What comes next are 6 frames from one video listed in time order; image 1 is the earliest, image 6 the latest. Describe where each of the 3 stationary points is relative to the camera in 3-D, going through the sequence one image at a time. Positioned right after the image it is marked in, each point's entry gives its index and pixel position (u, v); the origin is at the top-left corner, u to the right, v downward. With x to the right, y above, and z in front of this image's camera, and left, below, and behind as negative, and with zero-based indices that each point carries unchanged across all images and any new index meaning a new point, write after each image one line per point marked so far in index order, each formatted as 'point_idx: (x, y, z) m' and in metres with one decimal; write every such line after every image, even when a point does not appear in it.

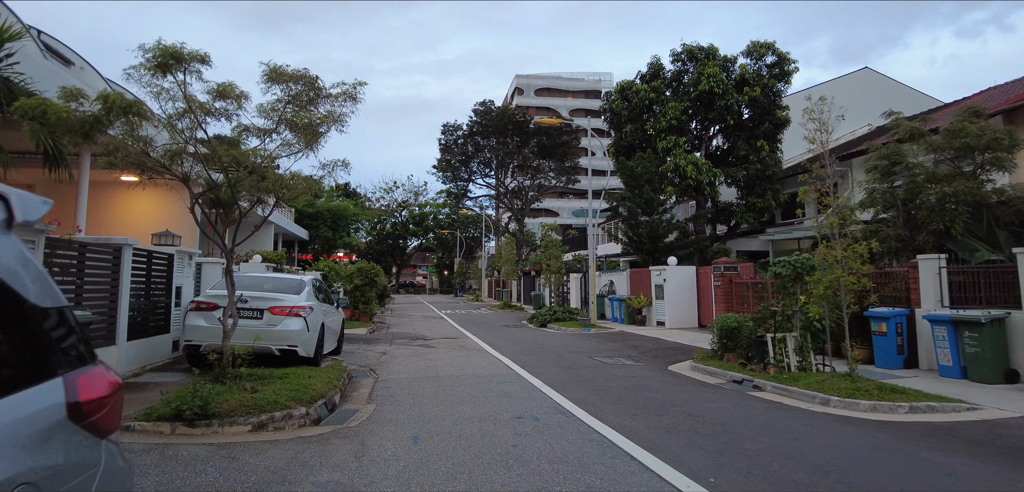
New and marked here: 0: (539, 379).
0: (+0.4, -1.8, +9.7) m
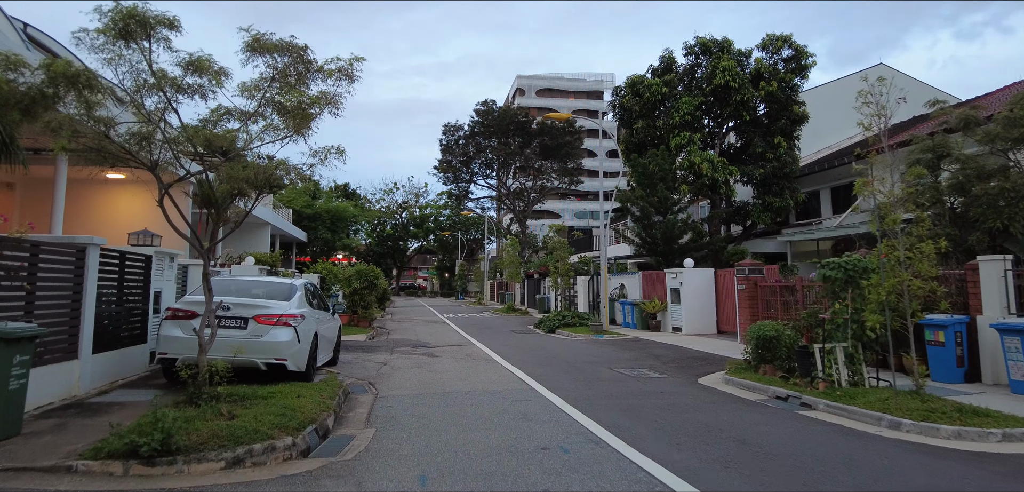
0: (+0.6, -1.8, +8.6) m
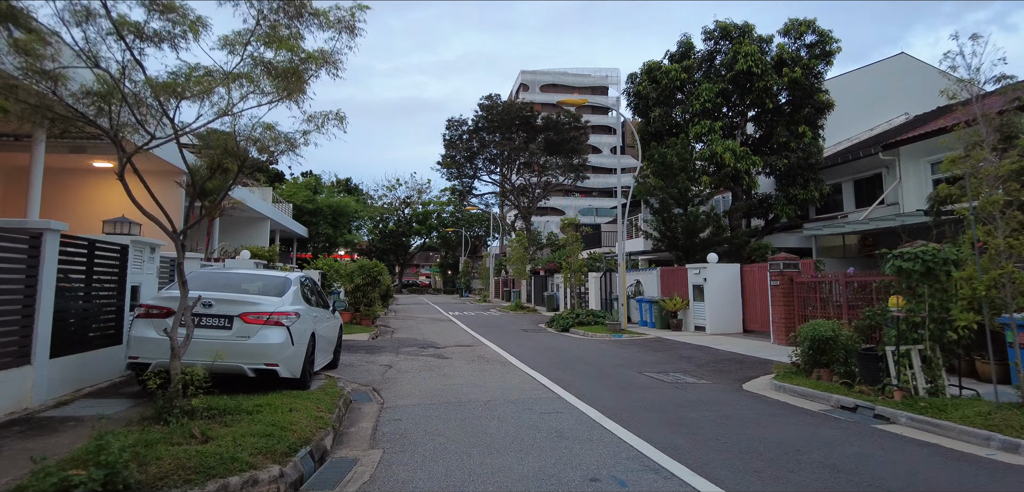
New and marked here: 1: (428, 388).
0: (+0.8, -1.7, +7.4) m
1: (-1.0, -1.7, +9.2) m
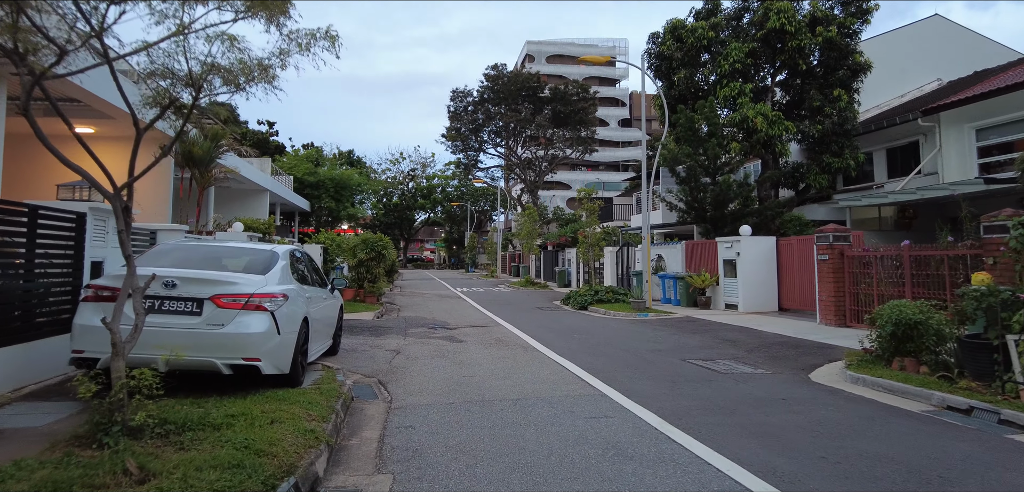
0: (+1.1, -1.4, +6.0) m
1: (-0.7, -1.4, +7.8) m
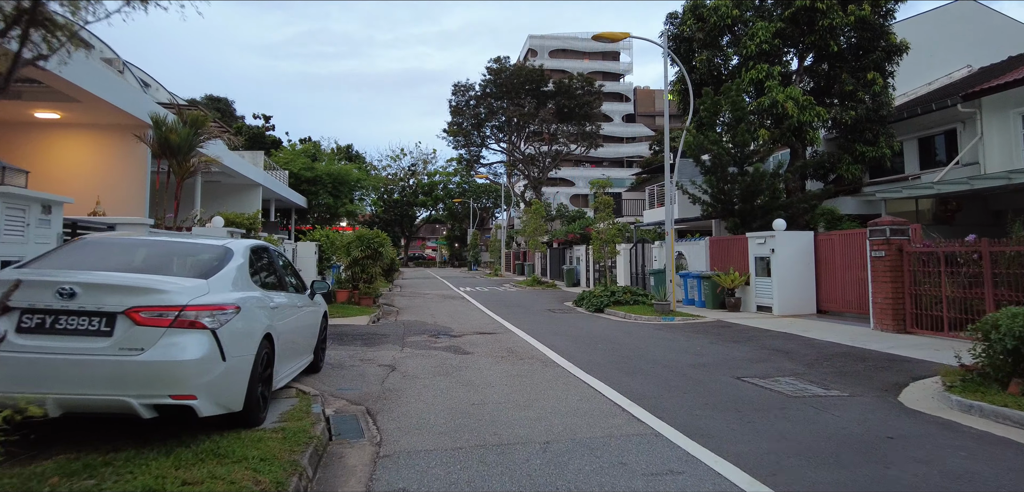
0: (+1.3, -1.3, +4.4) m
1: (-0.5, -1.4, +6.1) m
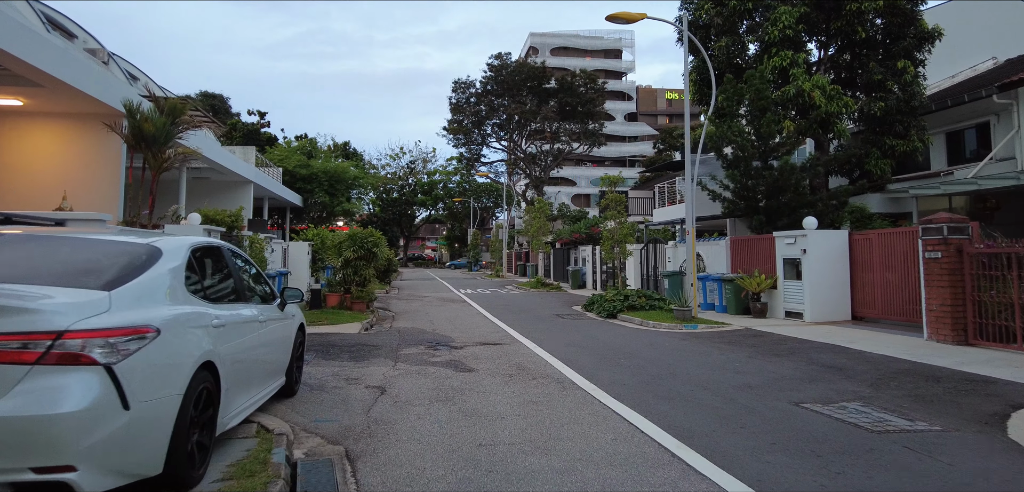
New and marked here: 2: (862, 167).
0: (+1.5, -1.3, +3.0) m
1: (-0.4, -1.4, +4.8) m
2: (+9.3, +2.1, +19.8) m
